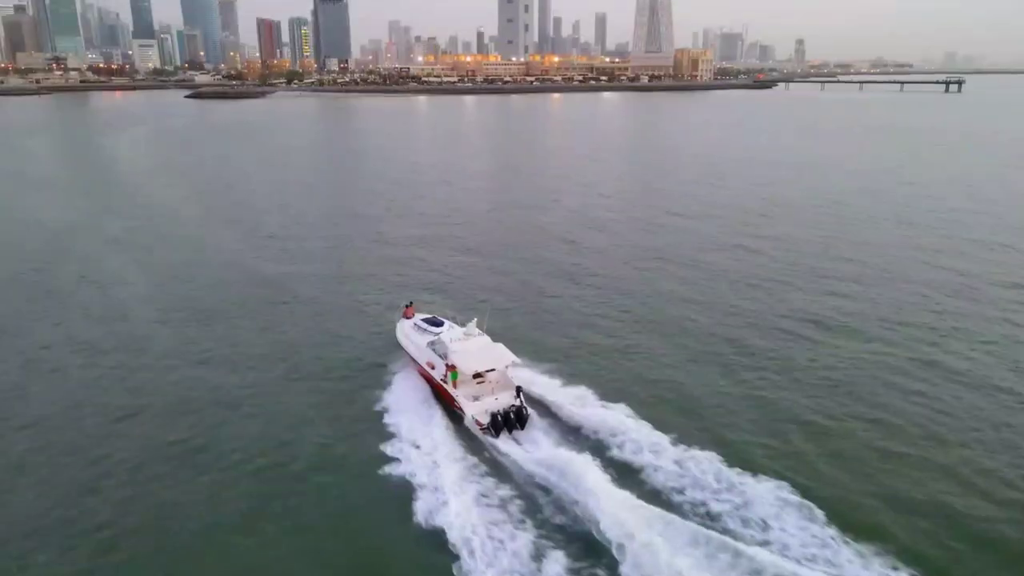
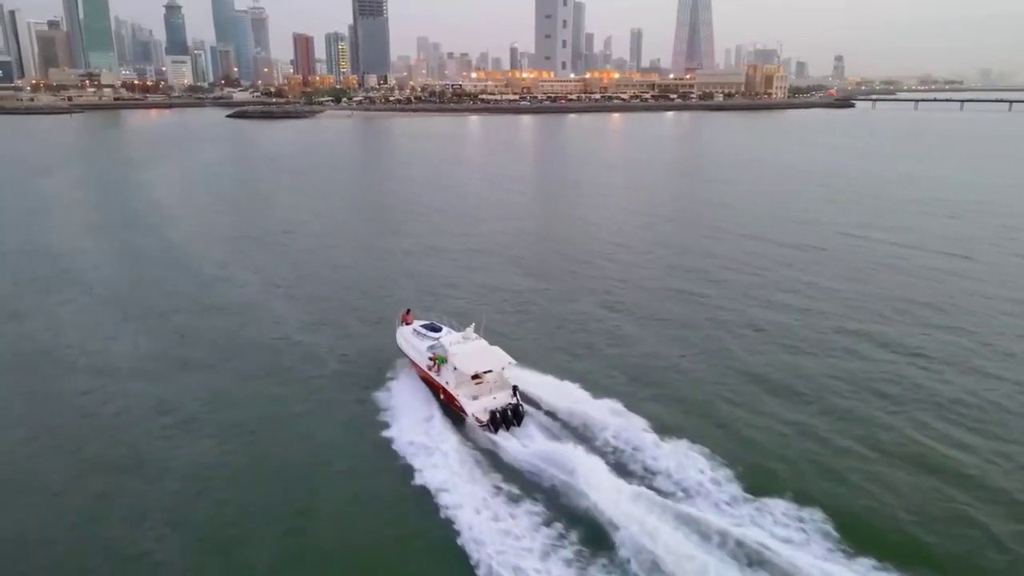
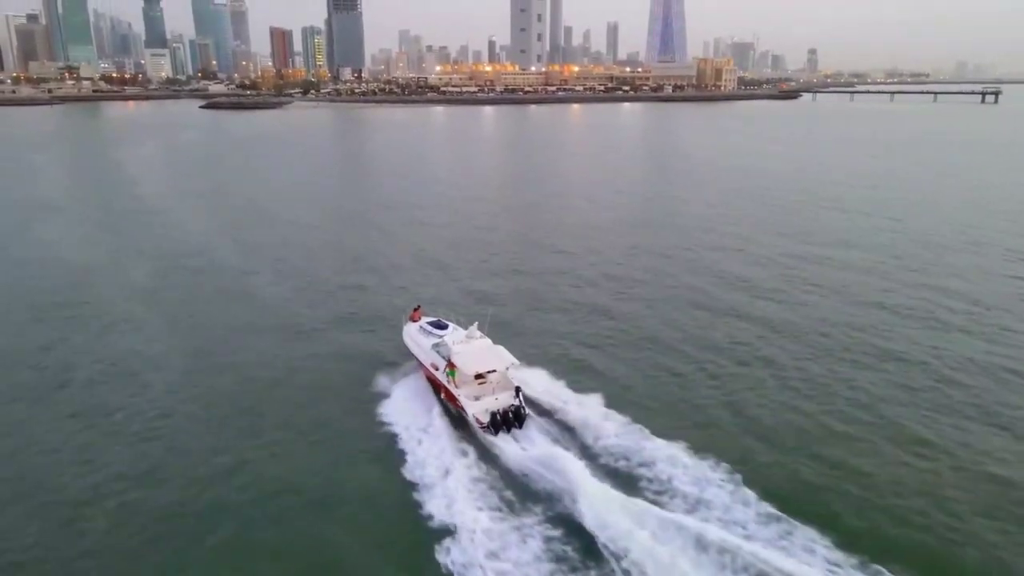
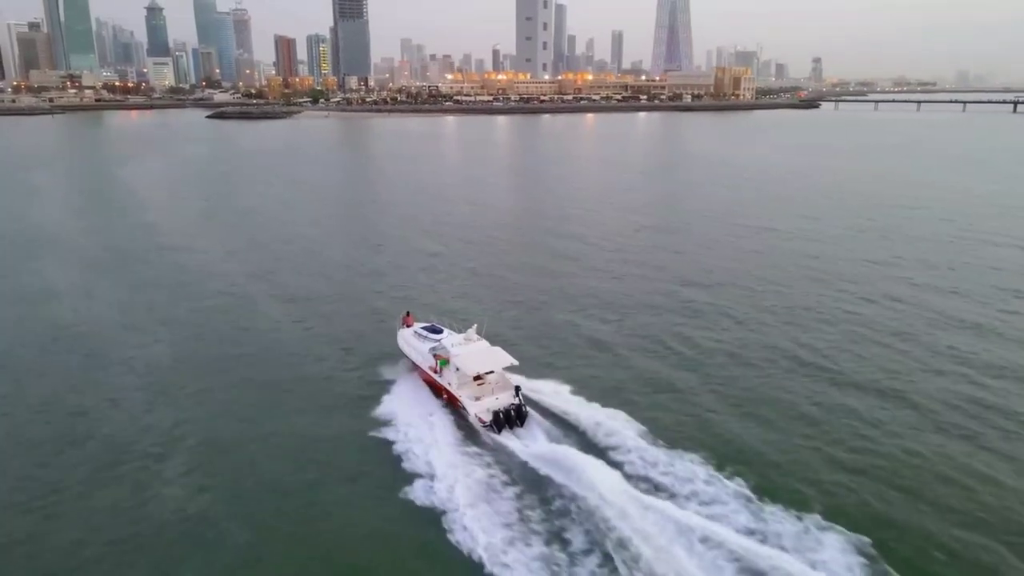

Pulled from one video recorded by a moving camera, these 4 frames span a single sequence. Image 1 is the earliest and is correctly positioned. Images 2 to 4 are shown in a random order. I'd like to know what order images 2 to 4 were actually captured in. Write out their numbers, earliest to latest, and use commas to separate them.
3, 4, 2
